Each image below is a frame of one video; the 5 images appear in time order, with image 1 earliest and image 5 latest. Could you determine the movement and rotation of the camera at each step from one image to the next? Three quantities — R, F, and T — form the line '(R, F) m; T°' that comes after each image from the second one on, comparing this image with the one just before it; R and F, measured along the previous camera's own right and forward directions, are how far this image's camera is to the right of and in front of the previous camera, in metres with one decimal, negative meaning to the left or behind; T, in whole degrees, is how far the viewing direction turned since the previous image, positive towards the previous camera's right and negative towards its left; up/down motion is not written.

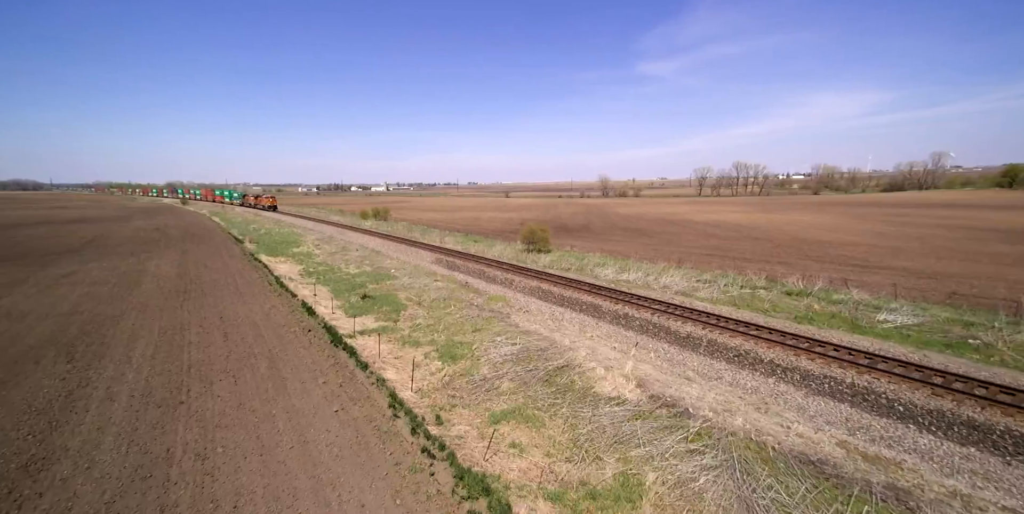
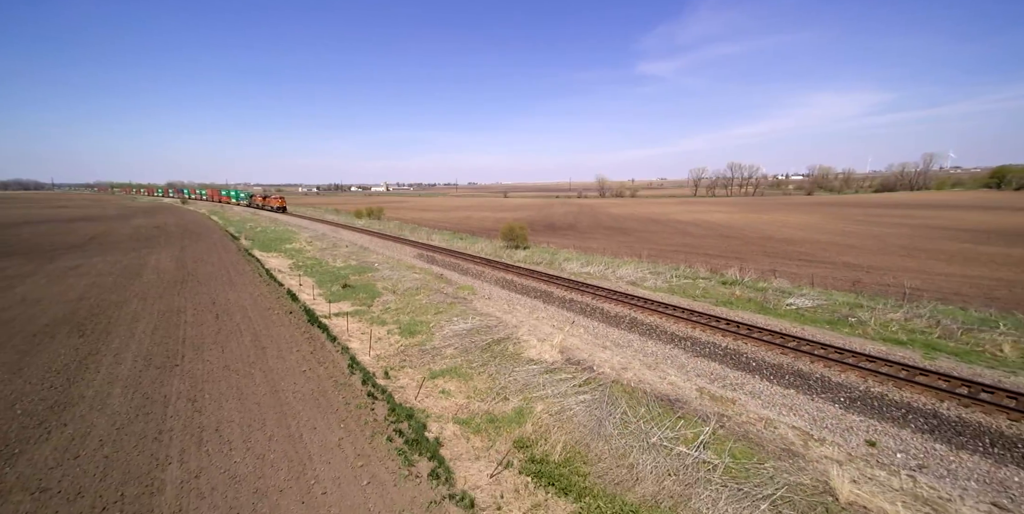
(+1.5, -1.9) m; 0°
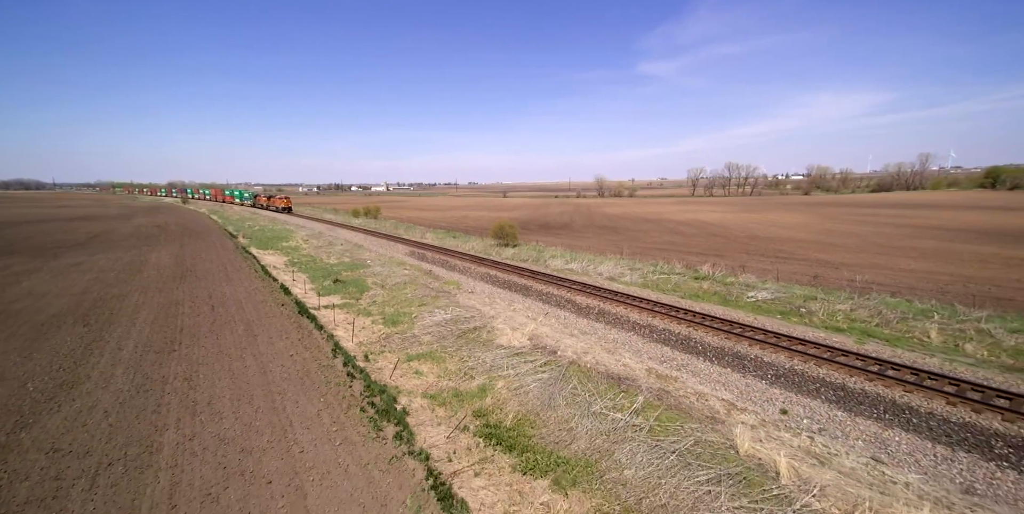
(+0.8, -0.9) m; 0°
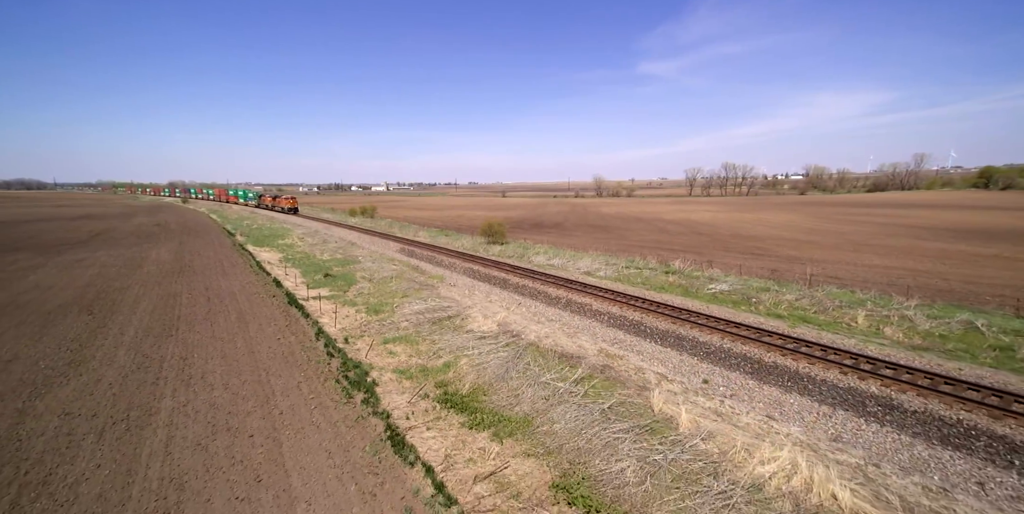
(+0.9, -1.1) m; 0°
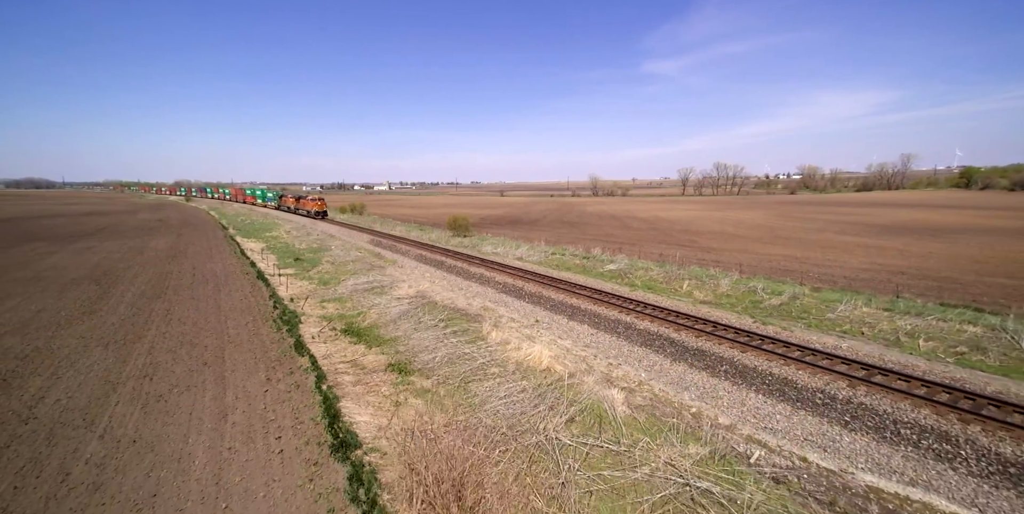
(+3.3, -3.7) m; 0°
